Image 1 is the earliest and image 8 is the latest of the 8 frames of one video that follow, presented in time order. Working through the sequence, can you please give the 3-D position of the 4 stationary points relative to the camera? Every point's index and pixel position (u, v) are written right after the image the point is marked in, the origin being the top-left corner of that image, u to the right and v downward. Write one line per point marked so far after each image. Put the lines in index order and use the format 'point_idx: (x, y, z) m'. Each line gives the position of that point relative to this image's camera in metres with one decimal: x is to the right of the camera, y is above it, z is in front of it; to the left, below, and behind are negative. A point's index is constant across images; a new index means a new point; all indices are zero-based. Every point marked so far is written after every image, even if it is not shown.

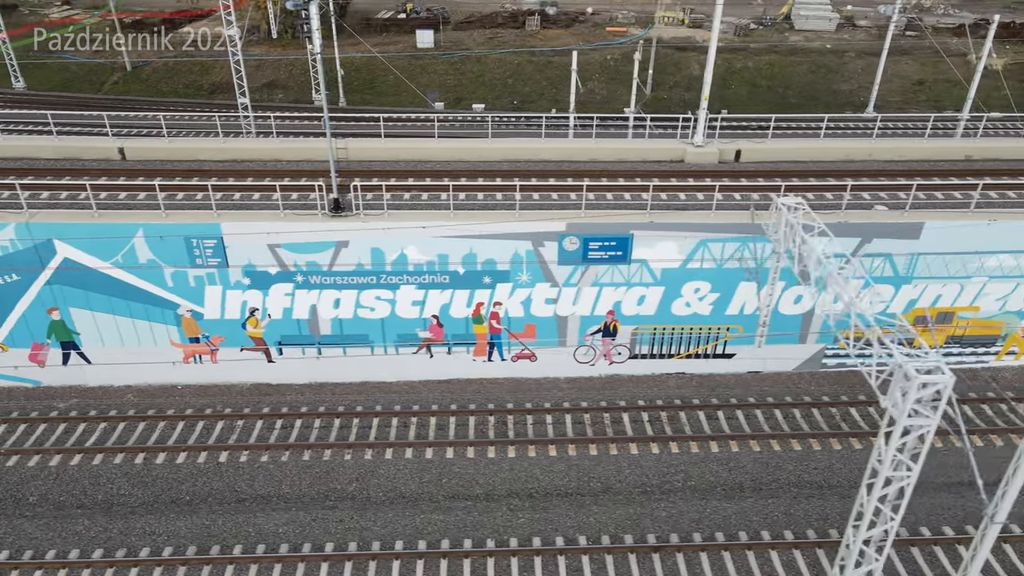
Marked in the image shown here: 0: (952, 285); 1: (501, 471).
0: (+9.9, +0.1, +15.9) m
1: (-0.3, -3.7, +14.3) m
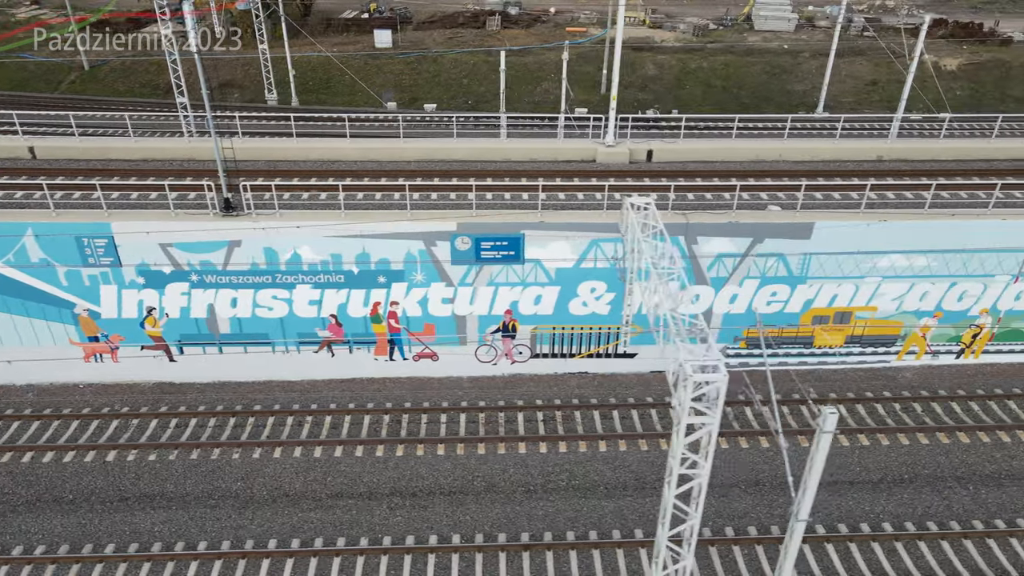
0: (+7.6, +0.1, +16.0) m
1: (-2.6, -3.7, +14.4) m
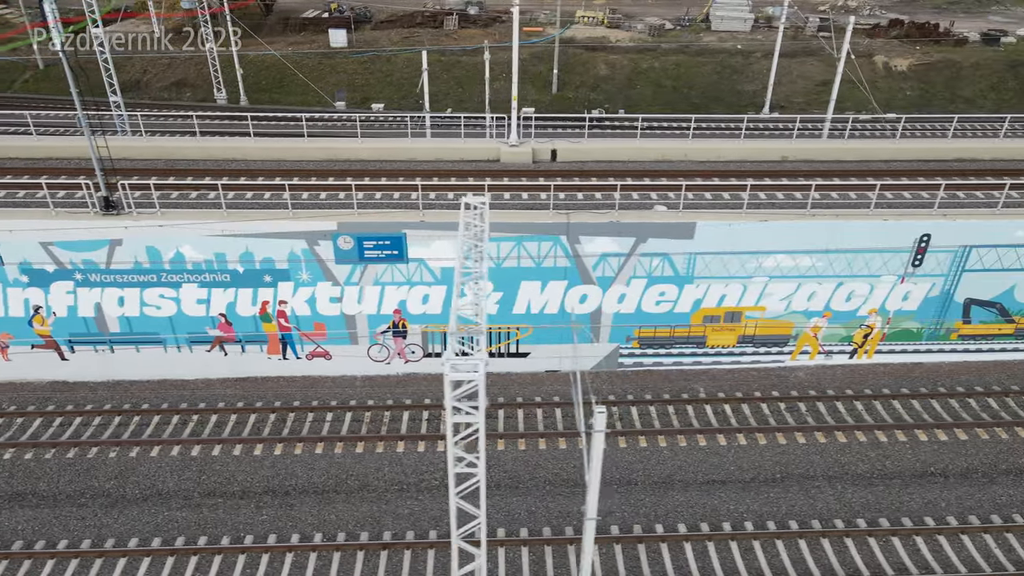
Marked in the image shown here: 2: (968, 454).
0: (+5.1, +0.1, +16.0) m
1: (-5.1, -3.7, +14.4) m
2: (+9.4, -3.5, +14.6) m
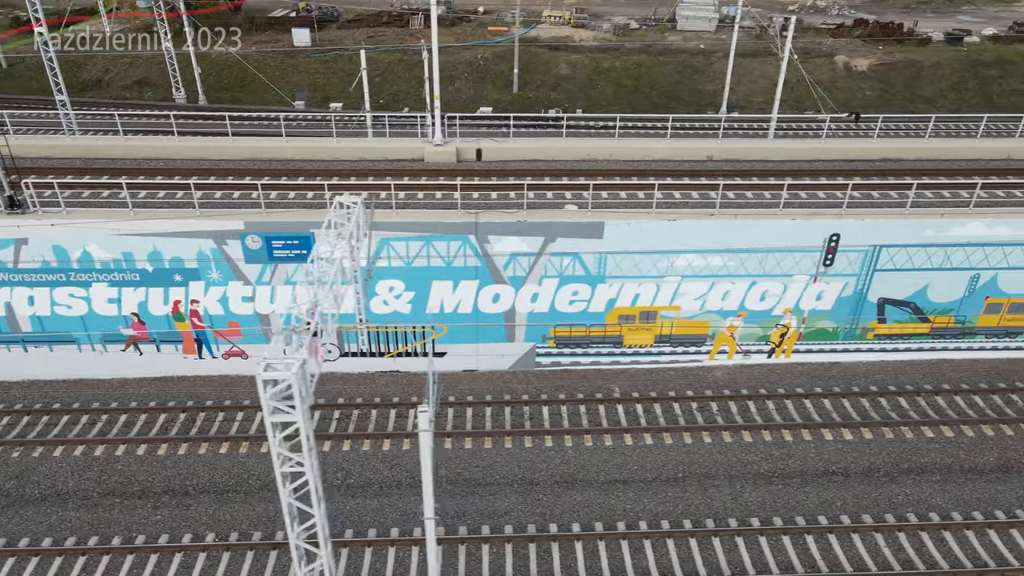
0: (+3.1, +0.1, +16.0) m
1: (-7.1, -3.7, +14.4) m
2: (+7.4, -3.4, +14.6) m
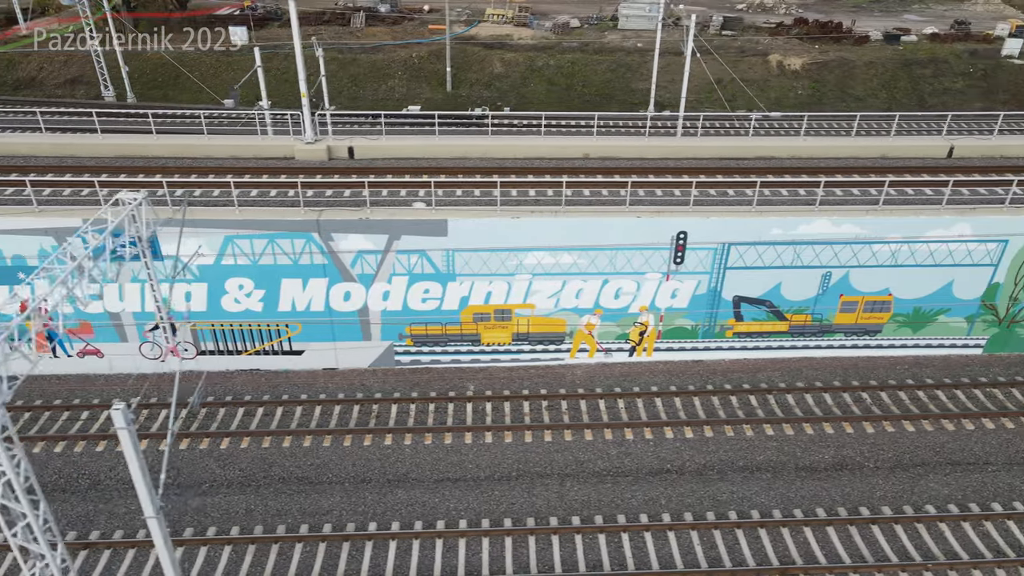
0: (-0.3, +0.1, +16.0) m
1: (-10.5, -3.6, +14.3) m
2: (+4.1, -3.4, +14.6) m
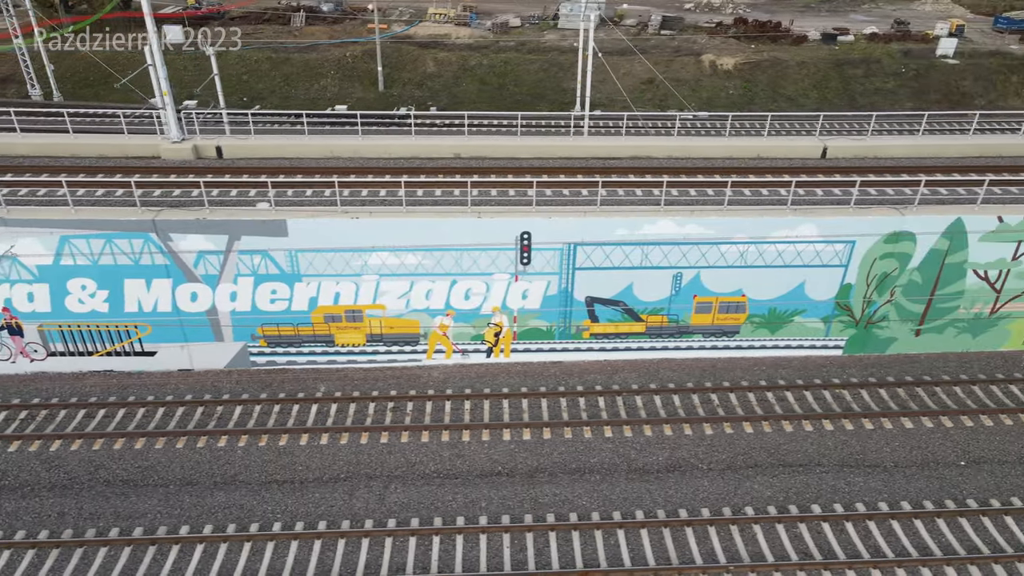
0: (-3.8, +0.1, +15.9) m
1: (-13.9, -3.7, +14.1) m
2: (+0.6, -3.4, +14.5) m
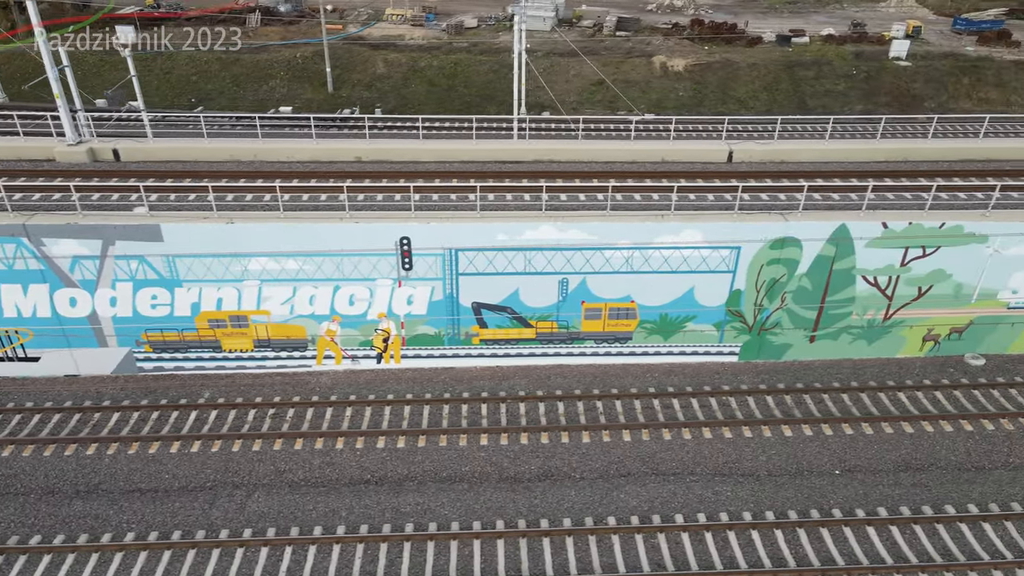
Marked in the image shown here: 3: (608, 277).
0: (-6.4, 0.0, +15.7) m
1: (-16.5, -3.8, +13.9) m
2: (-2.0, -3.6, +14.4) m
3: (+2.2, +0.2, +15.9) m
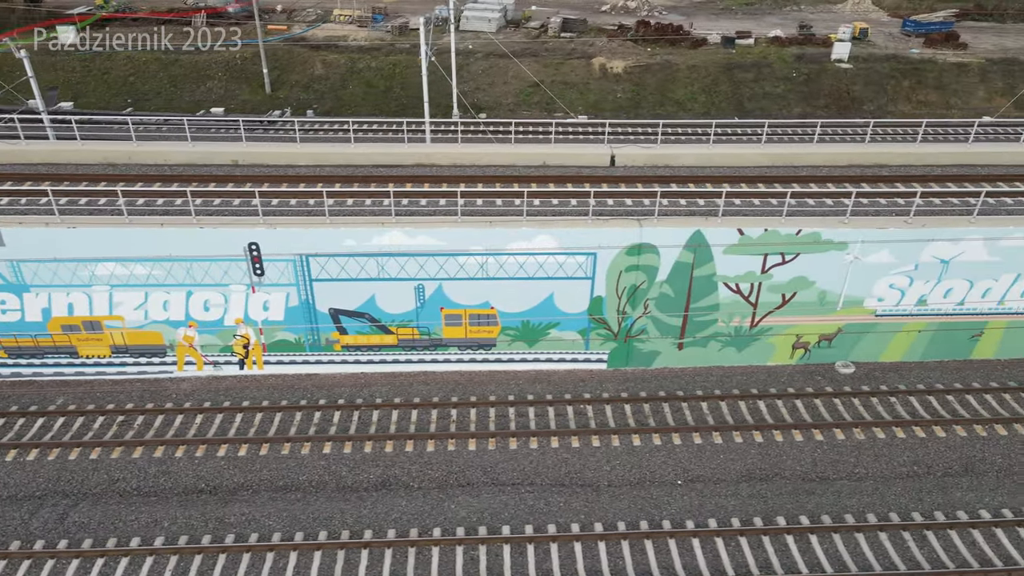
0: (-9.6, -0.1, +15.5) m
1: (-19.7, -3.9, +13.7) m
2: (-5.2, -3.7, +14.2) m
3: (-1.0, +0.1, +15.6) m
